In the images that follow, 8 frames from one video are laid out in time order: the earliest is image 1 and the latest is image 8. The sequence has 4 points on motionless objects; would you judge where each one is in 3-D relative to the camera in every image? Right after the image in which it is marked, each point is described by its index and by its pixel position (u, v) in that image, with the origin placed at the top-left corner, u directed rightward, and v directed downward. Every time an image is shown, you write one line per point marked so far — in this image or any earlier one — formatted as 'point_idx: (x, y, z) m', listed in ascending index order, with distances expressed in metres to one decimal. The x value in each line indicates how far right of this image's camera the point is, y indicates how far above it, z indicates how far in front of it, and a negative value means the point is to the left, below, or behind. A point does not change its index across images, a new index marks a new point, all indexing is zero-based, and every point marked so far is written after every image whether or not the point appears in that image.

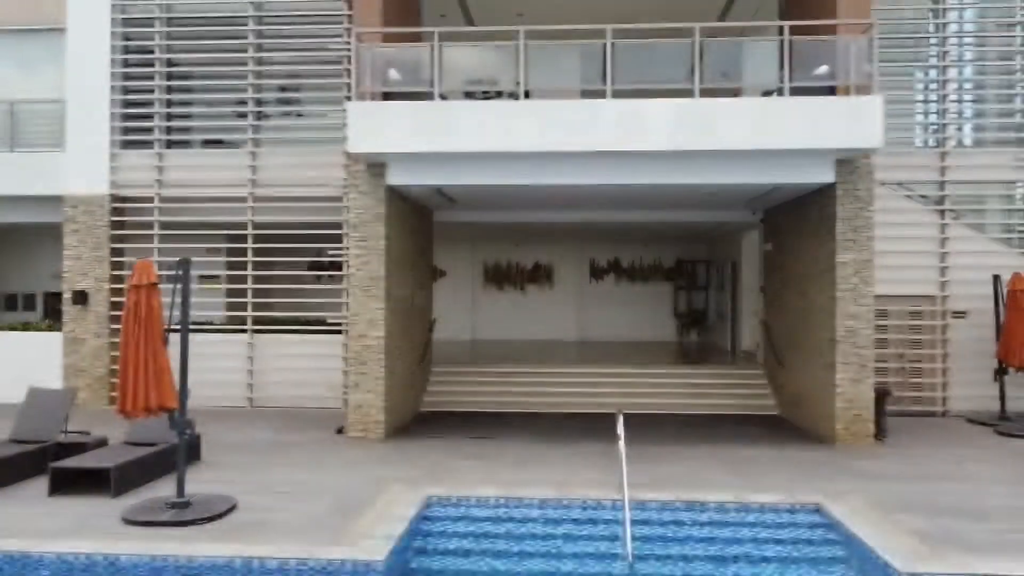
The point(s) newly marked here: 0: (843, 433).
0: (+4.1, -1.8, +8.6) m
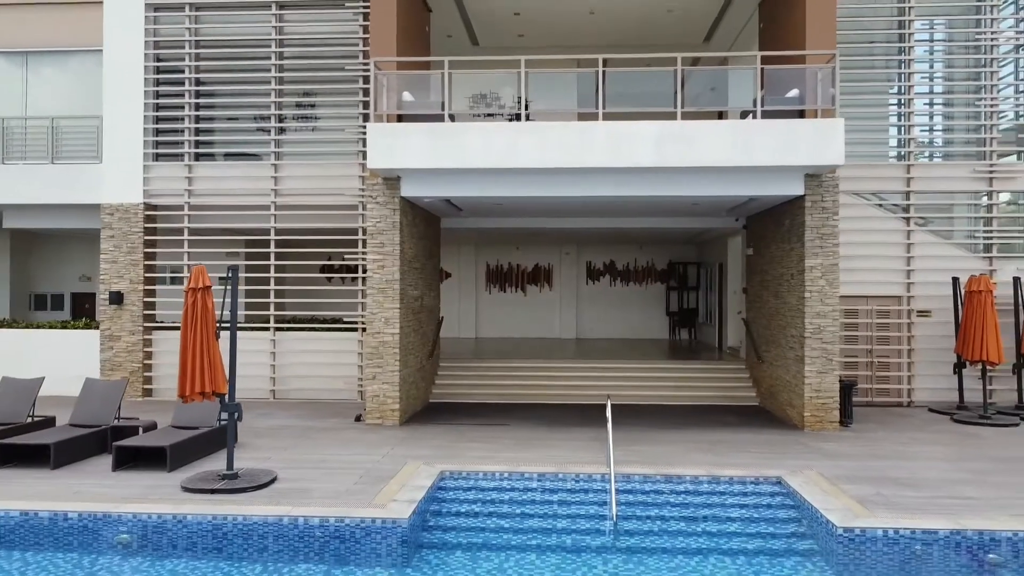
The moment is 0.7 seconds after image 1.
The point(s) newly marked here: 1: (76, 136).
0: (+4.1, -1.8, +9.5) m
1: (-7.9, +2.7, +12.6) m
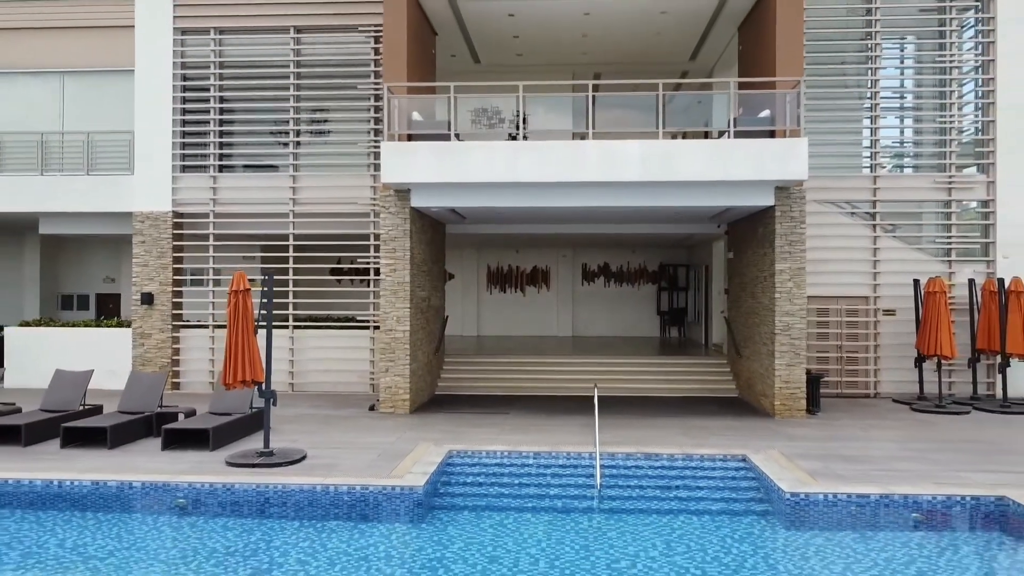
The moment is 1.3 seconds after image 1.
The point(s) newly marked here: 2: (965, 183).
0: (+4.1, -1.8, +10.6) m
1: (-7.9, +2.7, +13.6) m
2: (+8.2, +1.9, +12.5) m
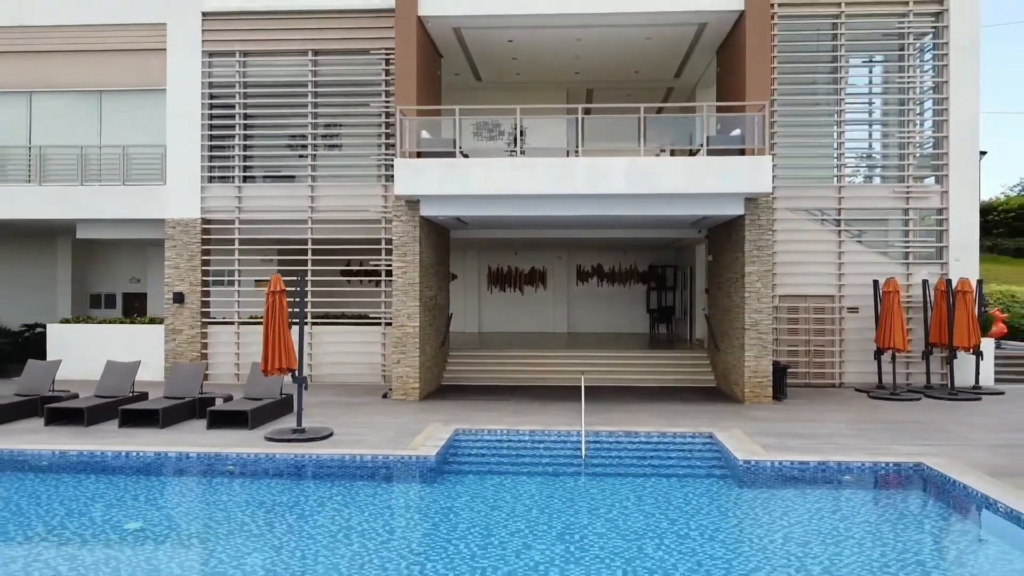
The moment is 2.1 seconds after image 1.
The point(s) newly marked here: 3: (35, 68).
0: (+4.1, -1.8, +11.9) m
1: (-7.9, +2.7, +14.9) m
2: (+8.2, +1.9, +13.8) m
3: (-10.2, +4.7, +14.9) m
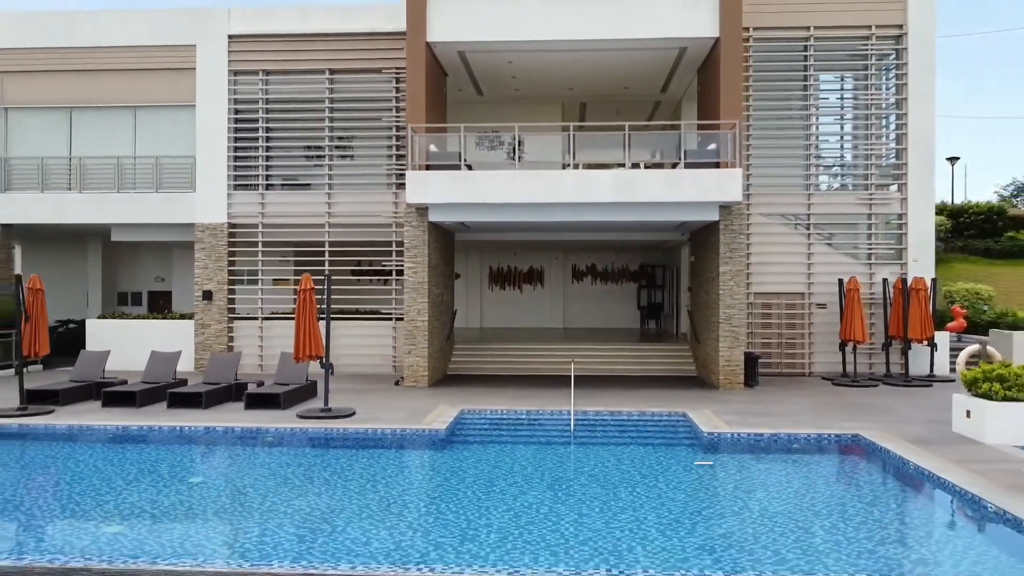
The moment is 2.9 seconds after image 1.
0: (+4.1, -1.8, +13.3) m
1: (-7.9, +2.7, +16.3) m
2: (+8.1, +1.9, +15.2) m
3: (-10.3, +4.8, +16.3) m
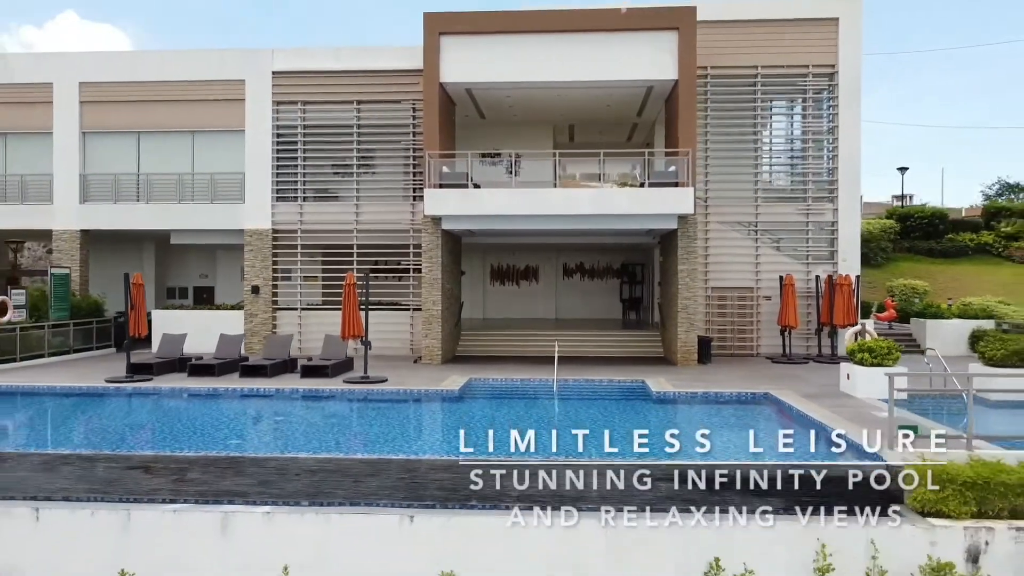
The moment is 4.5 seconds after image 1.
0: (+4.0, -1.7, +16.4) m
1: (-8.0, +2.9, +19.3) m
2: (+8.1, +2.1, +18.3) m
3: (-10.3, +4.9, +19.4) m
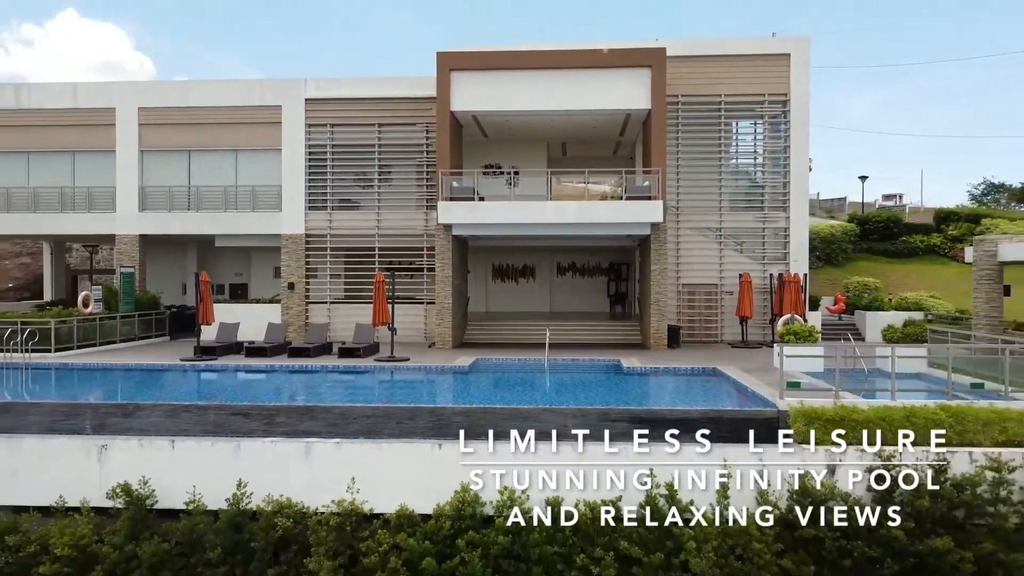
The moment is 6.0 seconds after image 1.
0: (+4.0, -1.6, +19.4) m
1: (-8.0, +3.0, +22.4) m
2: (+8.1, +2.2, +21.3) m
3: (-10.3, +5.0, +22.5) m
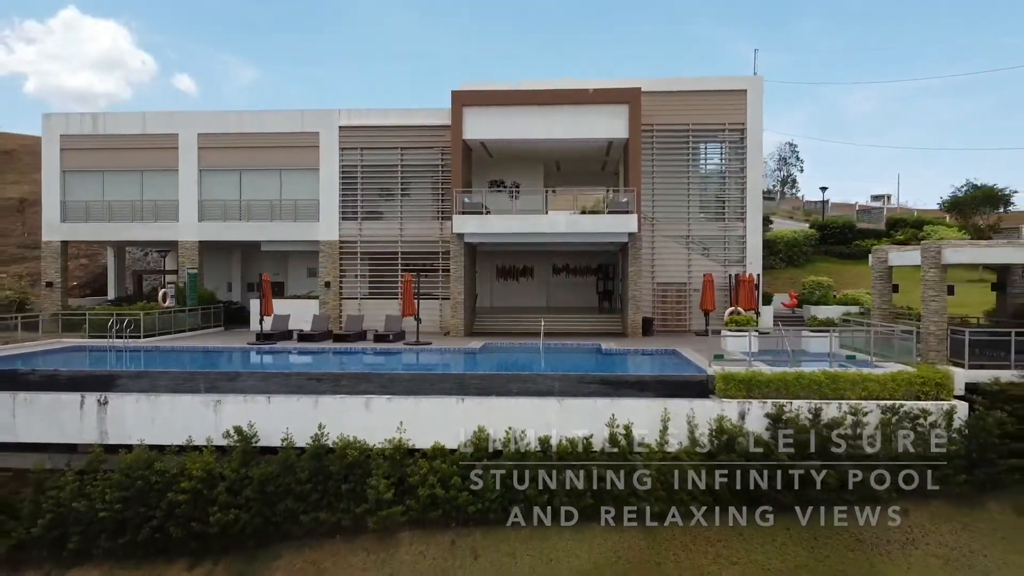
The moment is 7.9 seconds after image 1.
0: (+4.1, -1.5, +23.5) m
1: (-7.9, +3.0, +26.5) m
2: (+8.1, +2.2, +25.4) m
3: (-10.3, +5.1, +26.5) m
